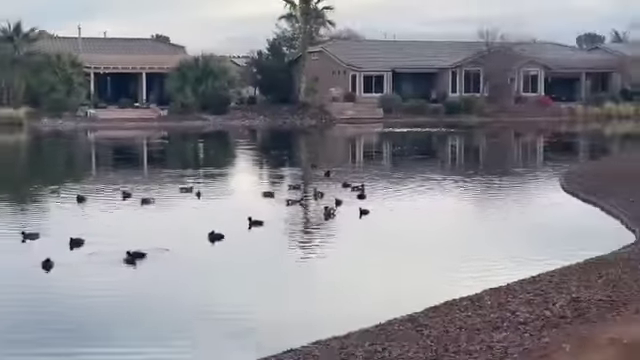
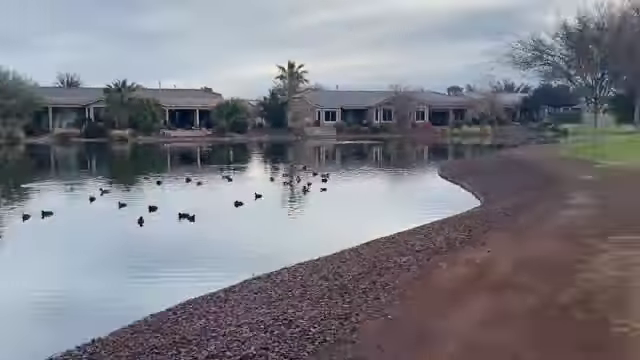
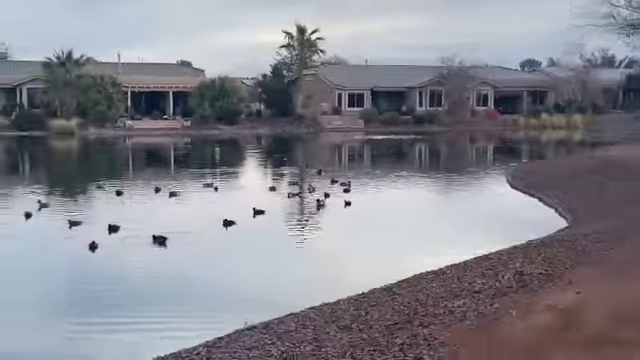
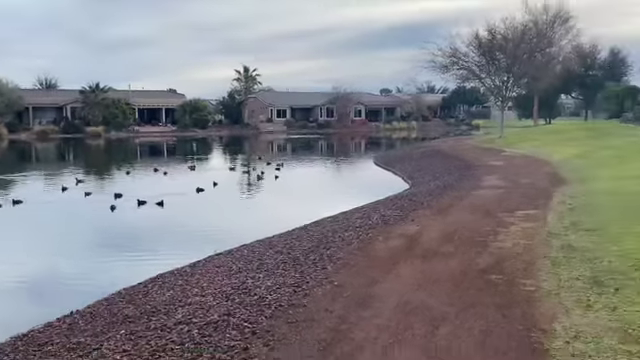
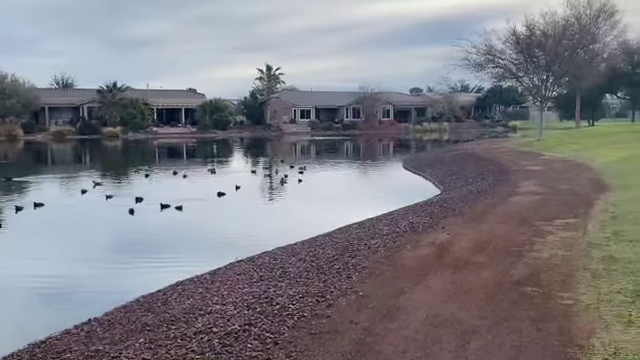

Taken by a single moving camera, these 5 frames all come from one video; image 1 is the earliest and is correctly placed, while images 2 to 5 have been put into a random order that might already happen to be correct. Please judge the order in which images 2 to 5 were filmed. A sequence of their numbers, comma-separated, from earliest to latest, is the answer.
3, 2, 5, 4
